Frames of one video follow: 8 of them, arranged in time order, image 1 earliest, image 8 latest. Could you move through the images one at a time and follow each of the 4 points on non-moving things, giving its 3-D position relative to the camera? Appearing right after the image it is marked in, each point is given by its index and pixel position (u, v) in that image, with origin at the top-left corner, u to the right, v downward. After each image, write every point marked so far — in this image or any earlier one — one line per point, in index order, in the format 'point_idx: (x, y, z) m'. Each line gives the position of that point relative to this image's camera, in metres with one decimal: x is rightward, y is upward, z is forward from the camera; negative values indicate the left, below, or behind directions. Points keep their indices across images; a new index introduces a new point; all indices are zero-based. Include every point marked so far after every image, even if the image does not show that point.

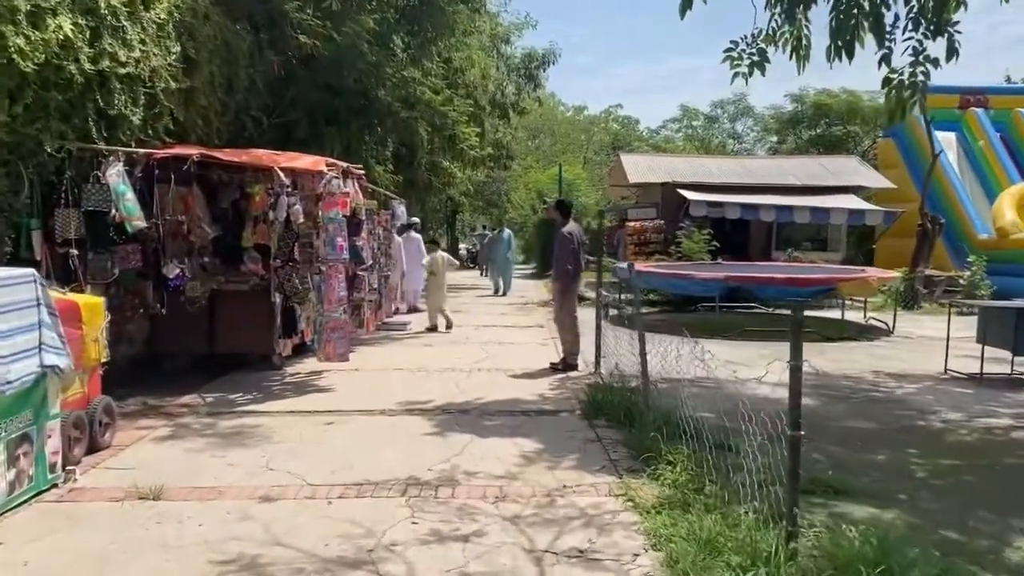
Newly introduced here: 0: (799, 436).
0: (+1.2, -0.6, +3.5) m
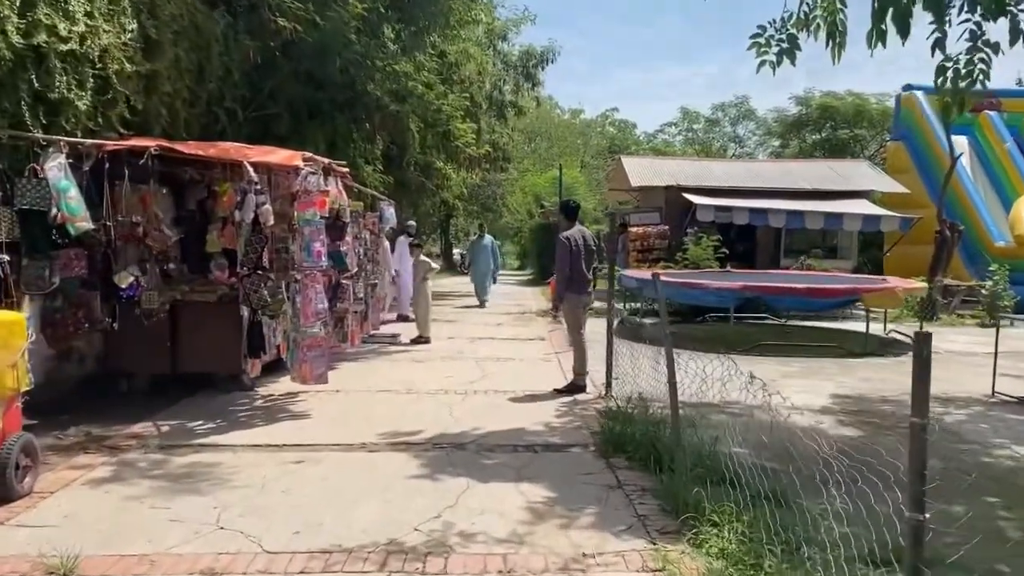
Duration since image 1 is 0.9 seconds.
0: (+1.2, -0.7, +2.6) m
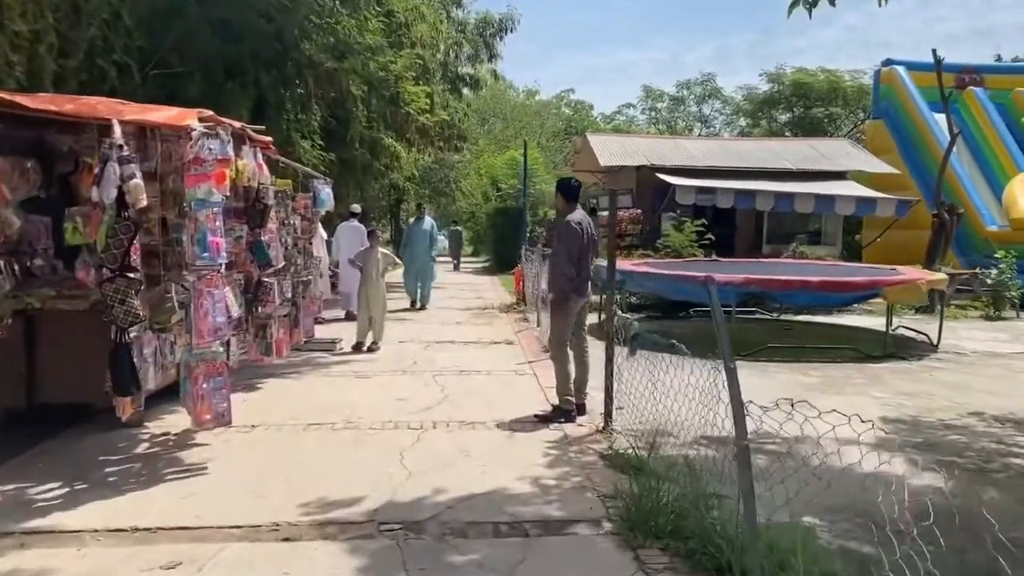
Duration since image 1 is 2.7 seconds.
0: (+1.3, -0.8, +0.8) m
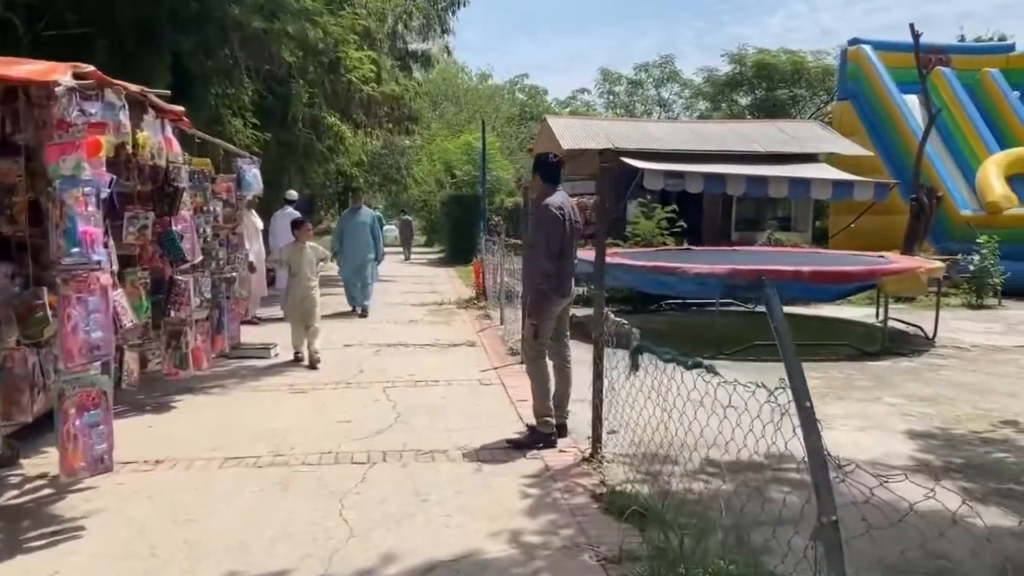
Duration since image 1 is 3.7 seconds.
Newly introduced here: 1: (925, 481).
0: (+1.4, -0.8, -0.2) m
1: (+2.2, -1.0, +4.7) m
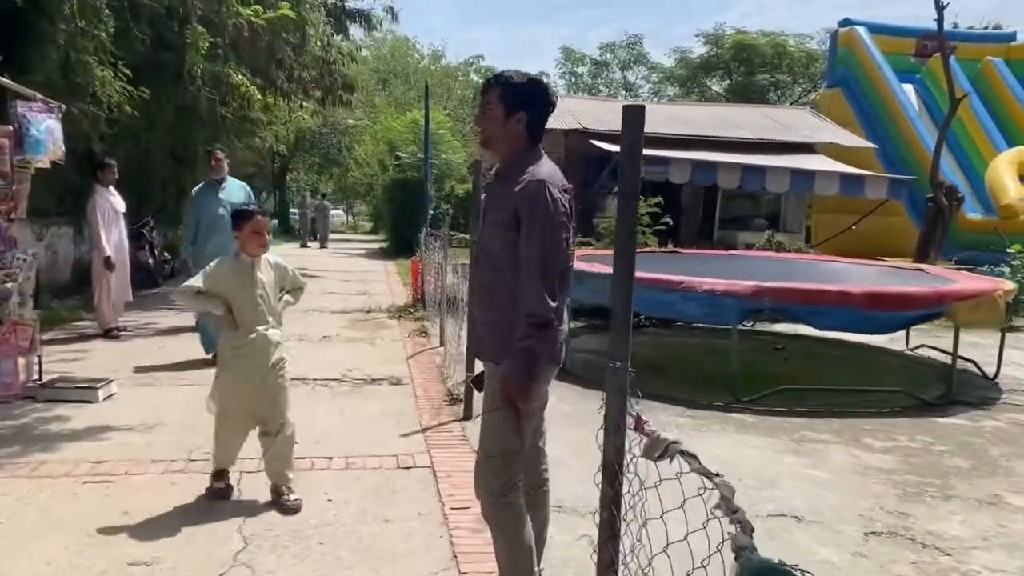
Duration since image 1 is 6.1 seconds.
0: (+1.4, -1.1, -2.5) m
1: (+2.0, -1.3, +2.4) m
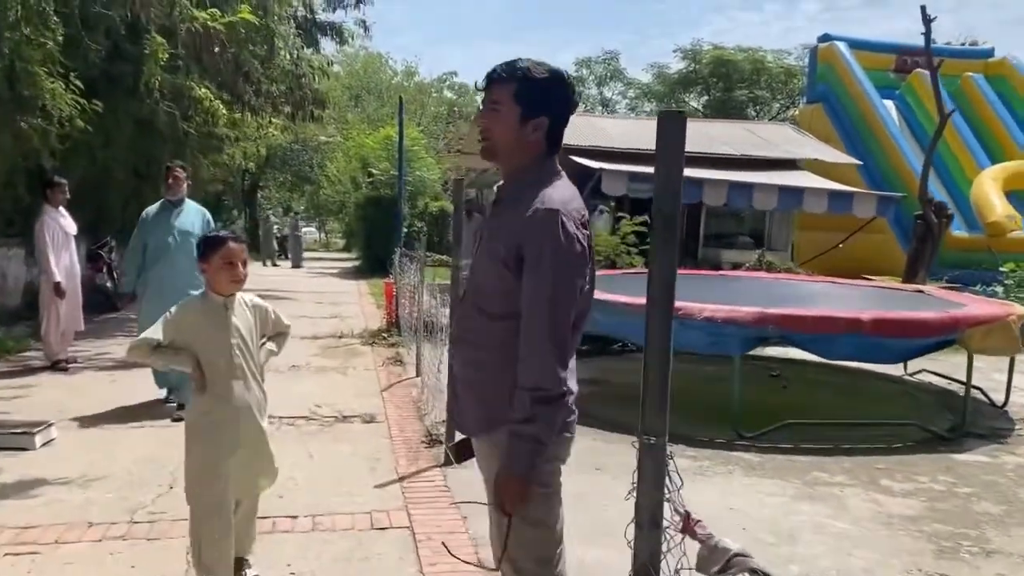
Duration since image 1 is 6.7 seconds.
0: (+1.6, -1.1, -3.0) m
1: (+2.0, -1.4, +1.9) m
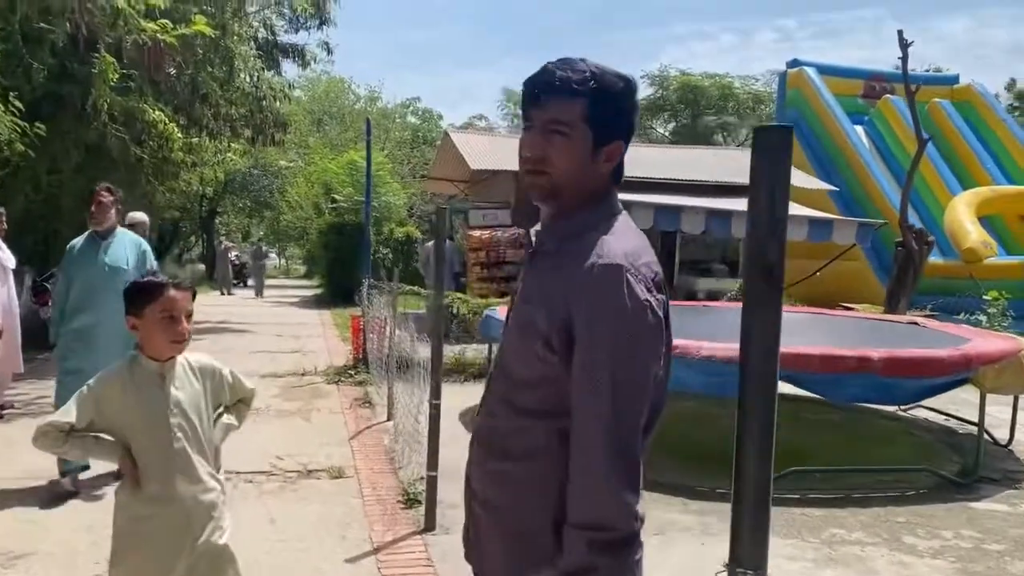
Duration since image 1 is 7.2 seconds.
0: (+1.9, -1.1, -3.5) m
1: (+2.1, -1.5, +1.4) m
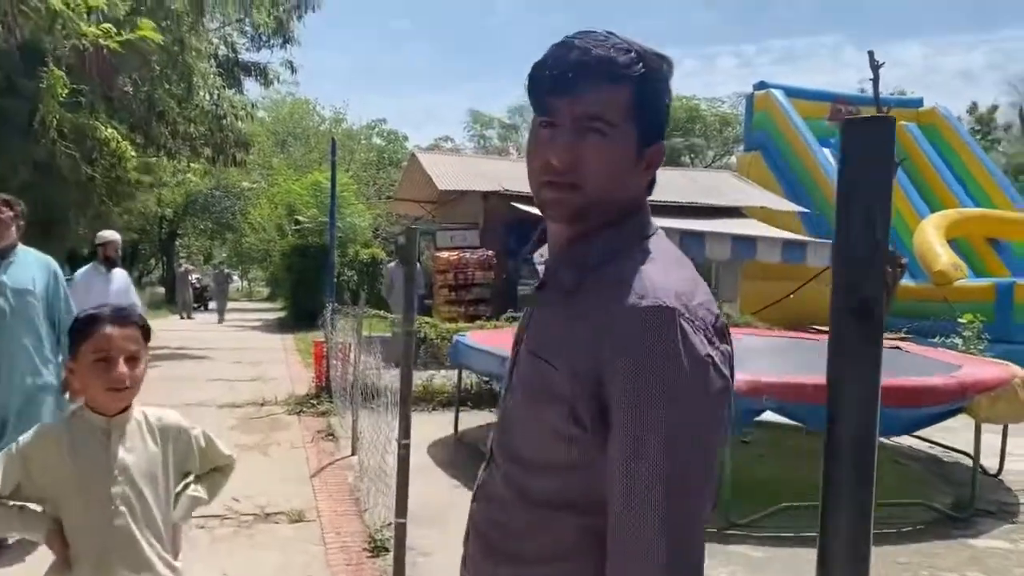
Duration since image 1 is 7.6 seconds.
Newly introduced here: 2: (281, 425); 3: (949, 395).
0: (+2.1, -1.0, -3.8) m
1: (+2.1, -1.6, +1.1) m
2: (-2.0, -1.2, +7.7) m
3: (+2.7, -0.7, +5.5) m
